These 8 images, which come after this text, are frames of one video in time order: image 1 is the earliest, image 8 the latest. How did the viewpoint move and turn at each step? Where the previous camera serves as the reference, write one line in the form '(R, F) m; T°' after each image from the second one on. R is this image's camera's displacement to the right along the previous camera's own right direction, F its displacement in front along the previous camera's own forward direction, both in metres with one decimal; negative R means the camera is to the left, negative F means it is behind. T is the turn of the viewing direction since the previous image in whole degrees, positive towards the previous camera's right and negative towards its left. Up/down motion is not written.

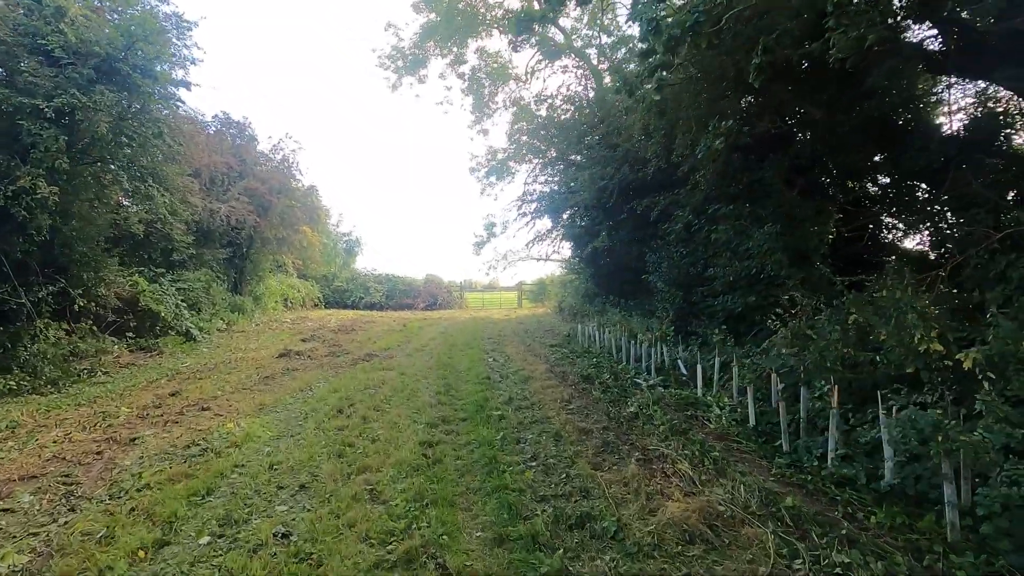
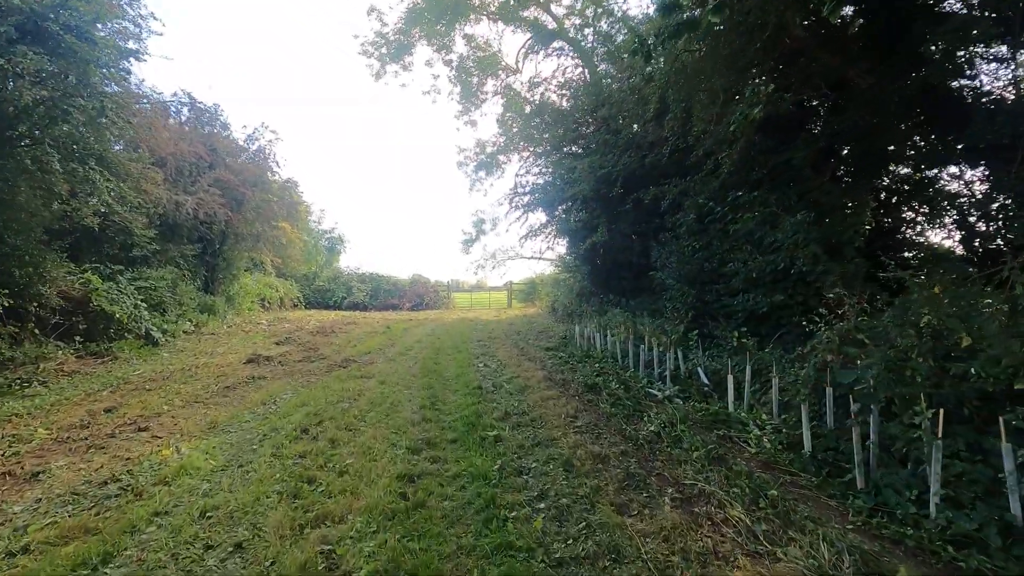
(-0.1, +0.8) m; +1°
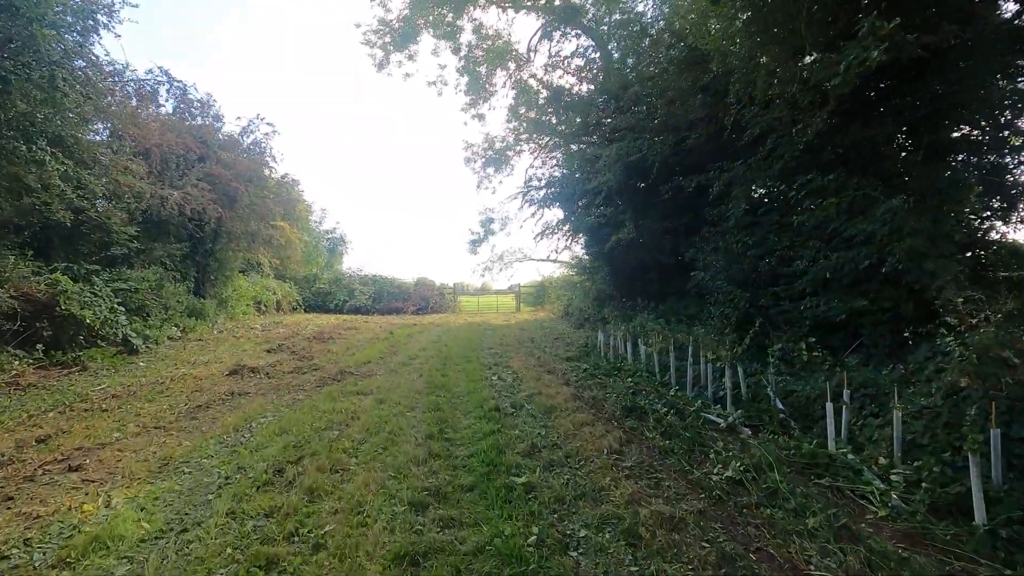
(-0.2, +0.9) m; 0°
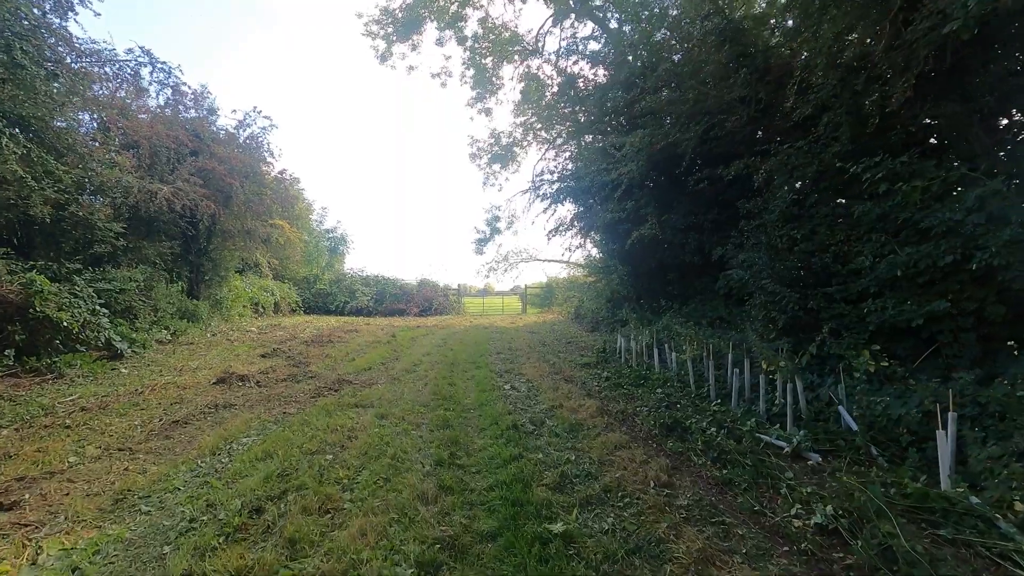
(-0.1, +0.6) m; 0°
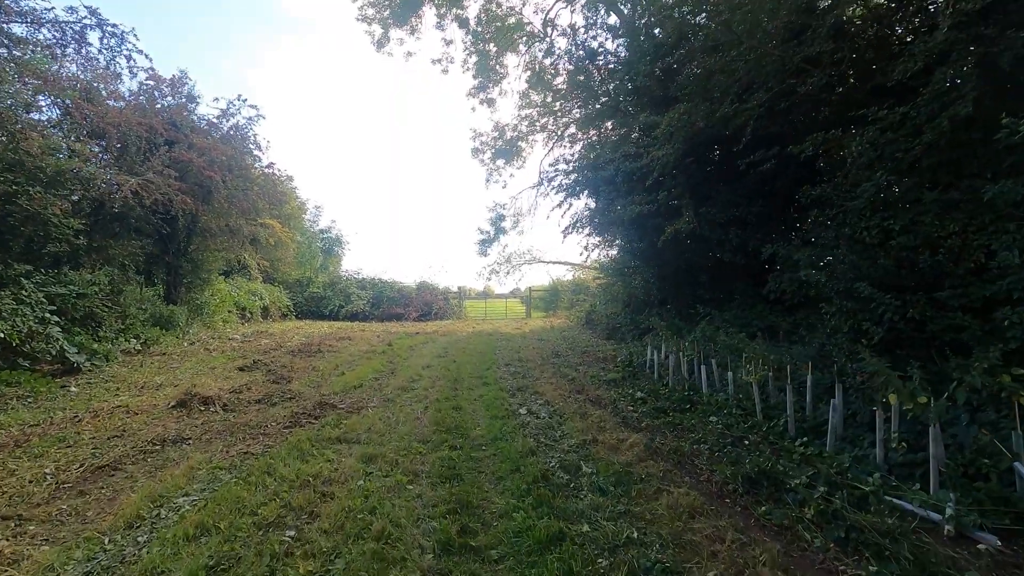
(-0.2, +1.0) m; 0°
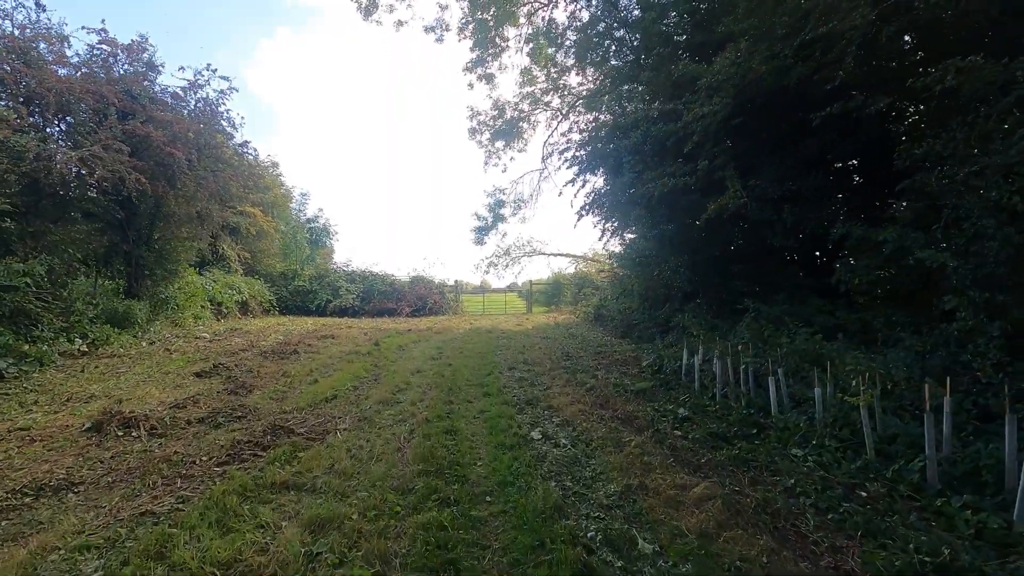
(-0.1, +1.2) m; 0°
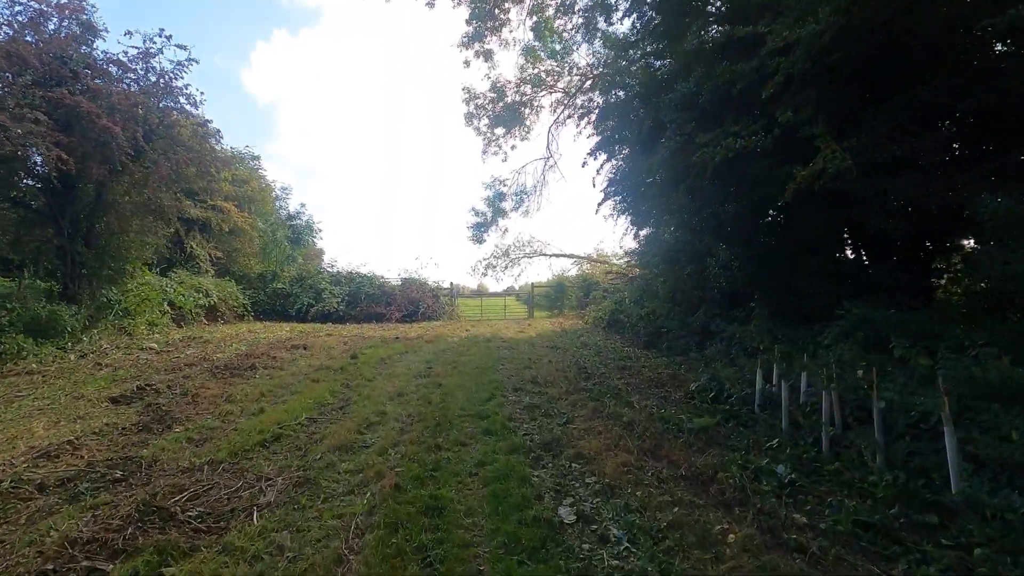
(-0.1, +1.5) m; 0°
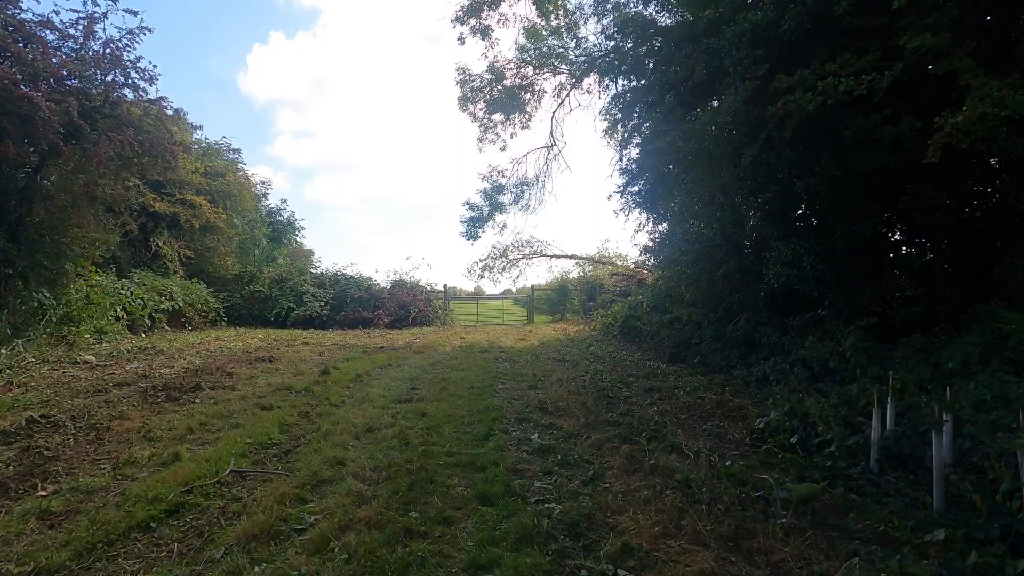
(-0.1, +1.3) m; 0°
